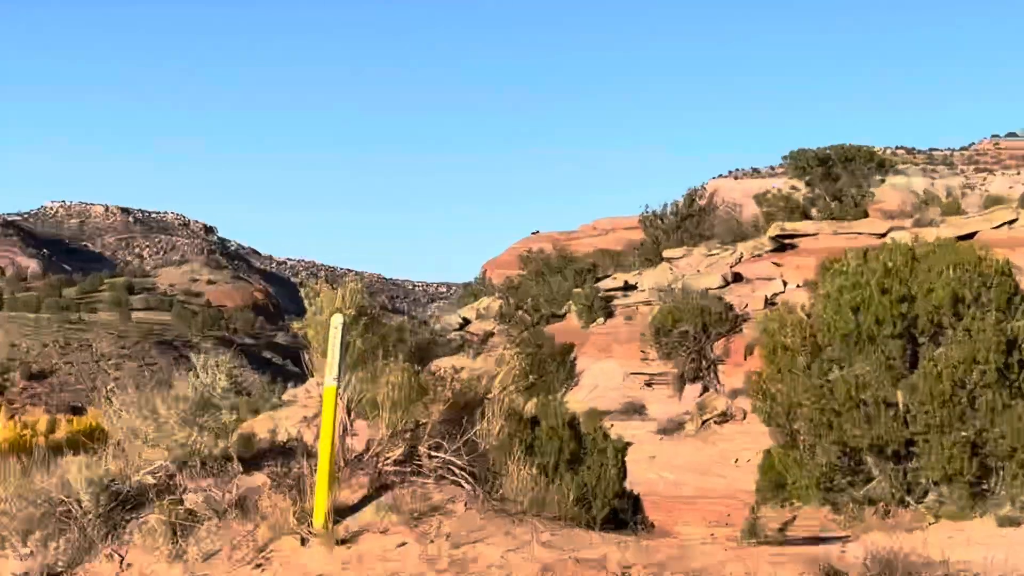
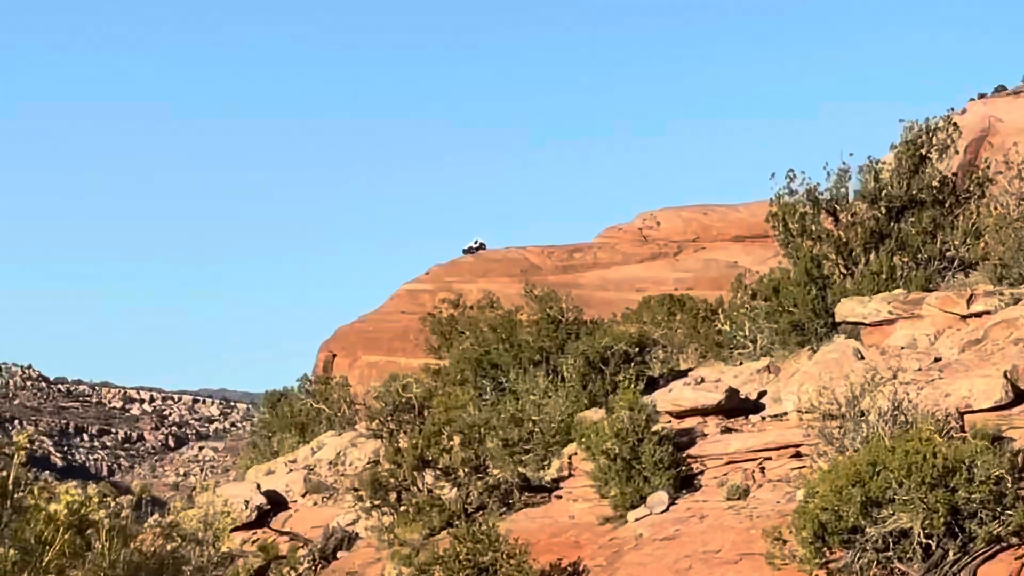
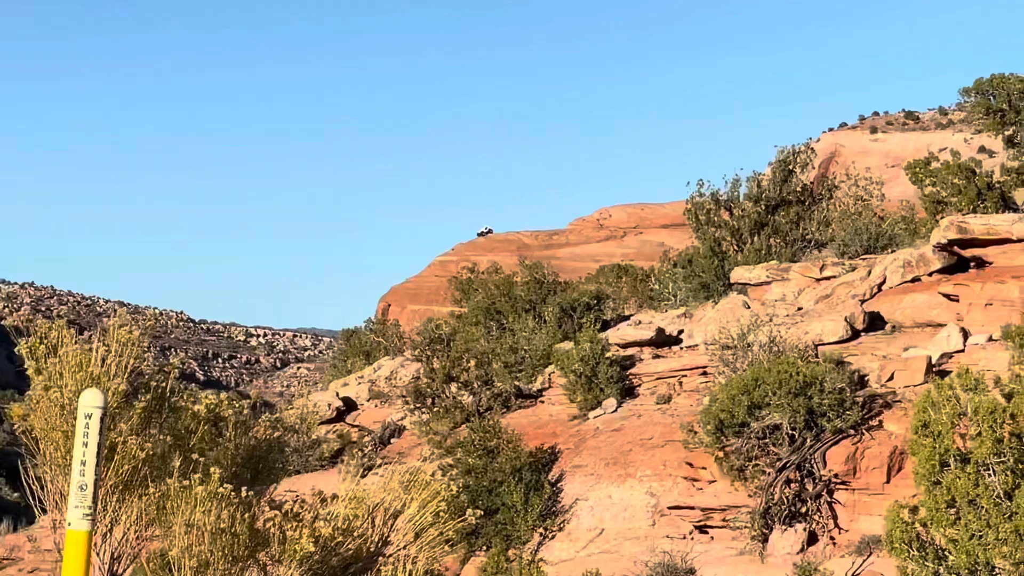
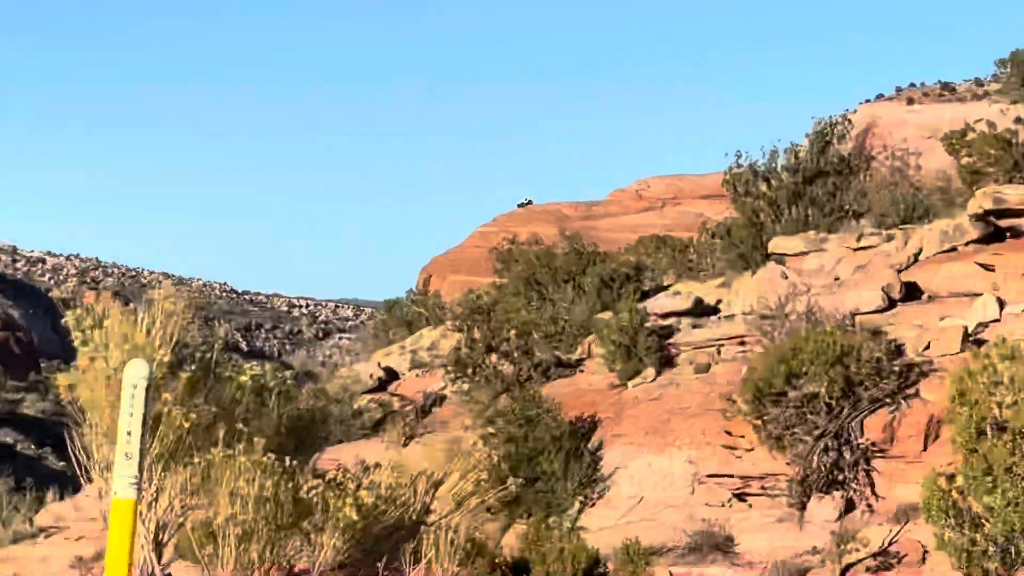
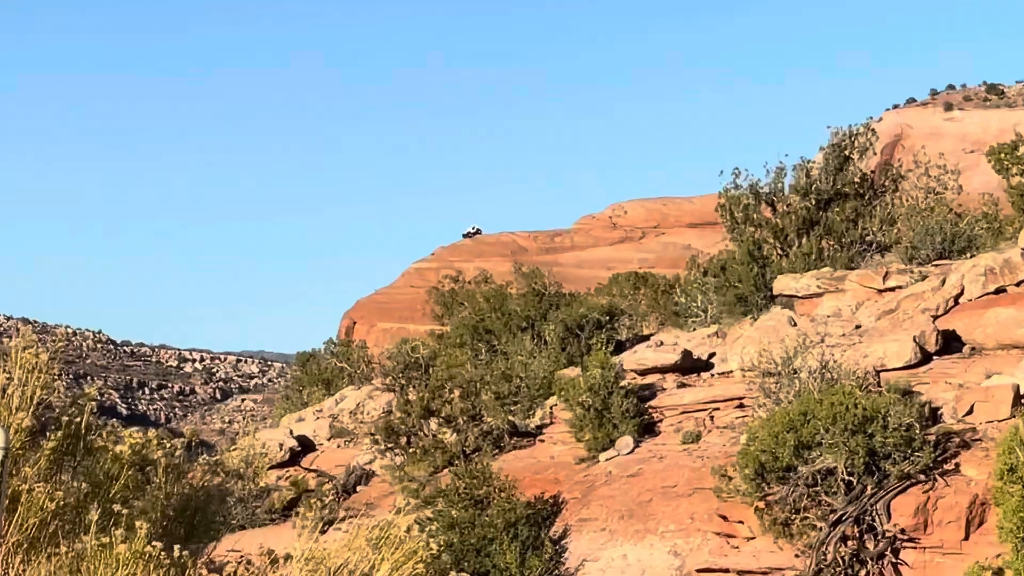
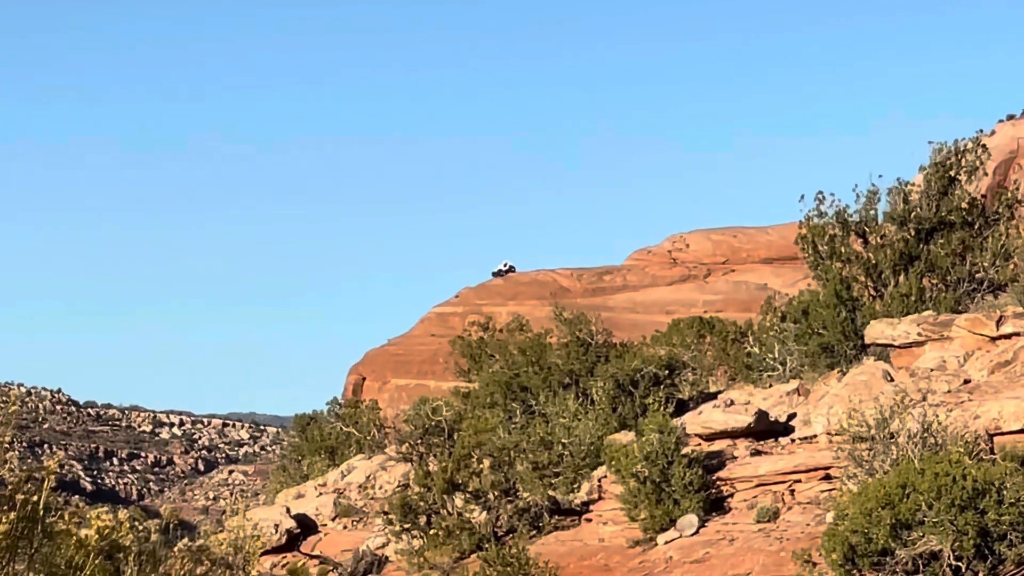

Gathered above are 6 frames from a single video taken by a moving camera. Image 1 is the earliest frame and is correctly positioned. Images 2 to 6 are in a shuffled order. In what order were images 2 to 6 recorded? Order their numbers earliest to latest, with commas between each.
4, 3, 5, 2, 6
